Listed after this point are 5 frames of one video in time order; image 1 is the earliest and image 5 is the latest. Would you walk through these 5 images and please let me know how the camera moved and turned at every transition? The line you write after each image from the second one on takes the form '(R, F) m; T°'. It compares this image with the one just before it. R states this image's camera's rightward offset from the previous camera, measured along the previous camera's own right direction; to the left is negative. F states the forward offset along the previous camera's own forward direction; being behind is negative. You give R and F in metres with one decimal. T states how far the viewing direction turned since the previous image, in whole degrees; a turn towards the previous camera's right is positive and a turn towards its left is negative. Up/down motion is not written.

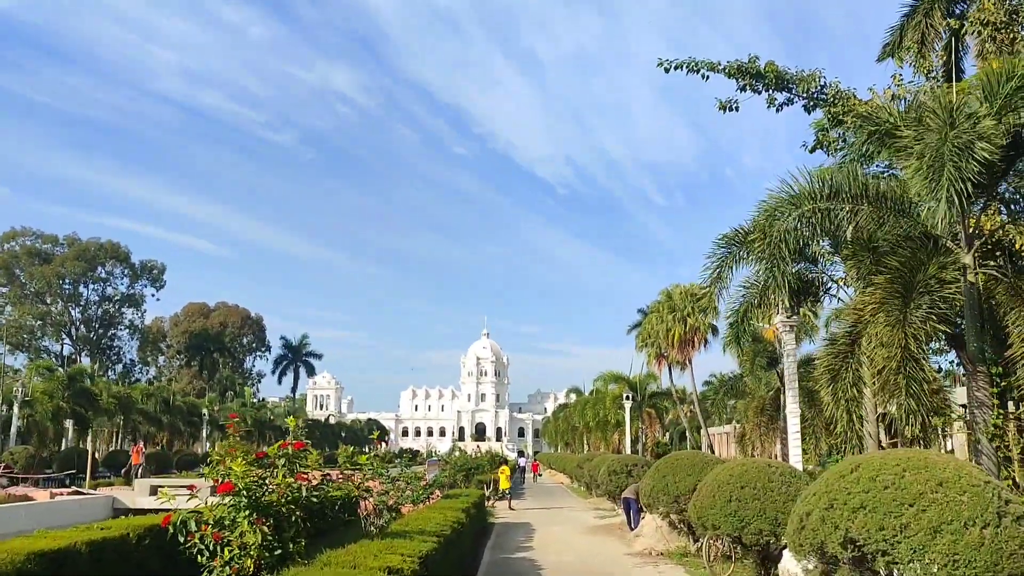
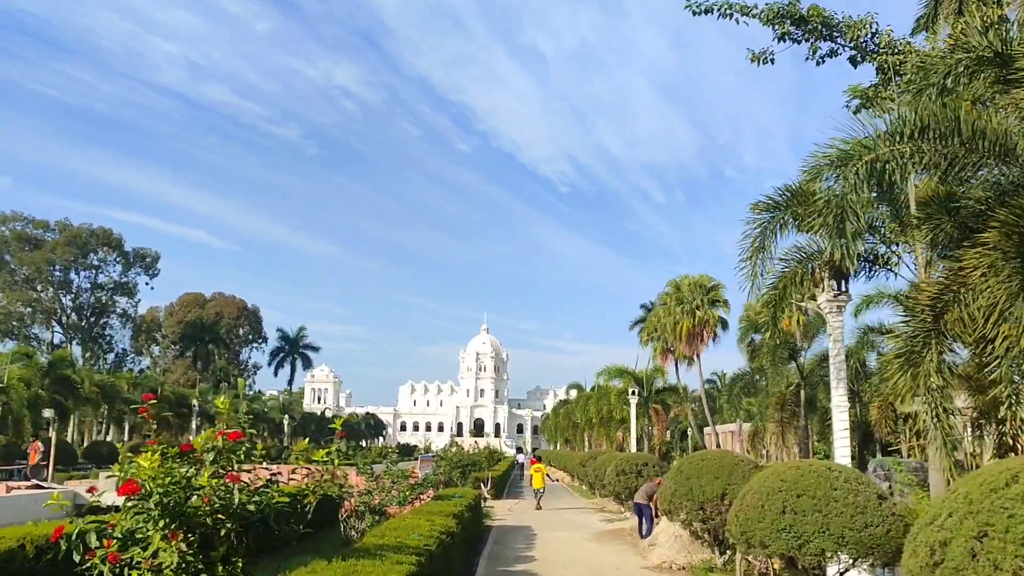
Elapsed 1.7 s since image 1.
(0.0, +1.8) m; 0°
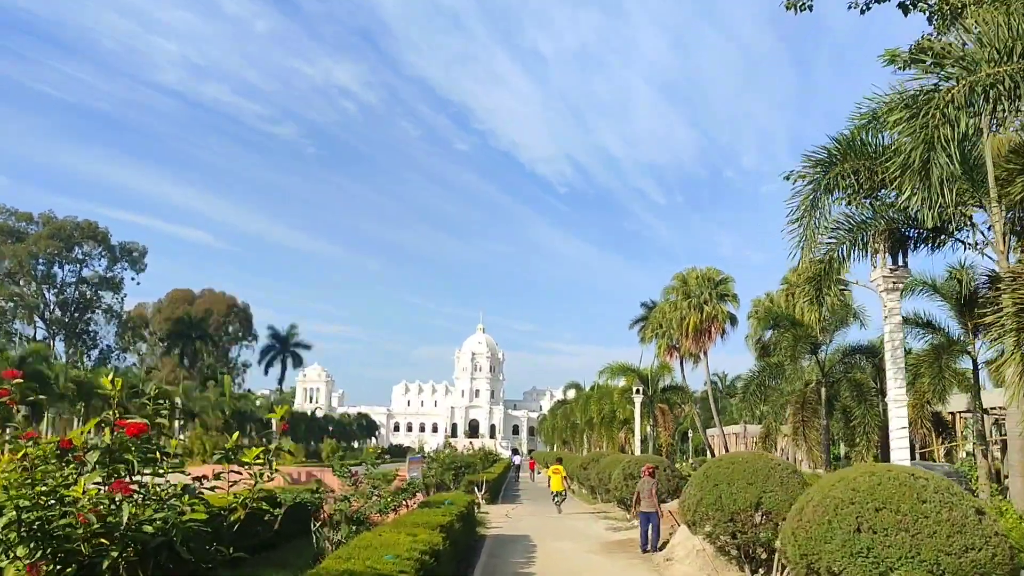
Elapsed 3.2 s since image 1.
(-0.1, +1.6) m; 0°
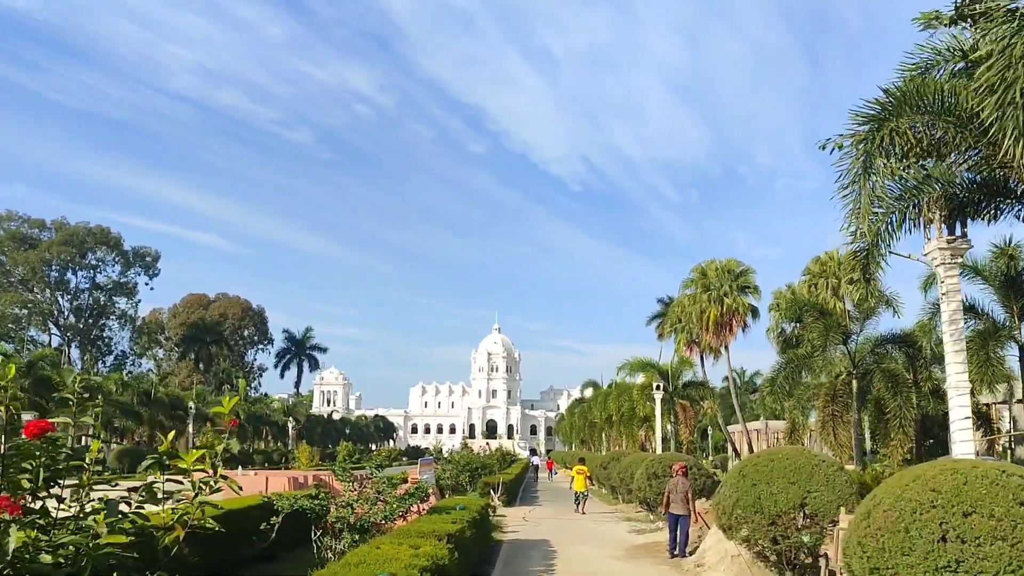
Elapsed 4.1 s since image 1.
(0.0, +0.9) m; -1°
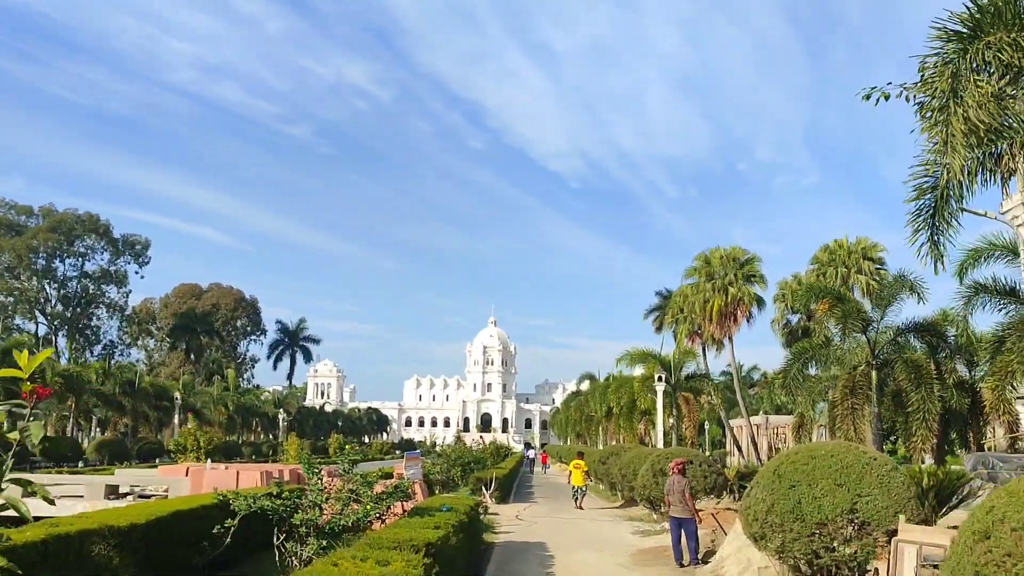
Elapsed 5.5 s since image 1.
(0.0, +1.4) m; 0°
